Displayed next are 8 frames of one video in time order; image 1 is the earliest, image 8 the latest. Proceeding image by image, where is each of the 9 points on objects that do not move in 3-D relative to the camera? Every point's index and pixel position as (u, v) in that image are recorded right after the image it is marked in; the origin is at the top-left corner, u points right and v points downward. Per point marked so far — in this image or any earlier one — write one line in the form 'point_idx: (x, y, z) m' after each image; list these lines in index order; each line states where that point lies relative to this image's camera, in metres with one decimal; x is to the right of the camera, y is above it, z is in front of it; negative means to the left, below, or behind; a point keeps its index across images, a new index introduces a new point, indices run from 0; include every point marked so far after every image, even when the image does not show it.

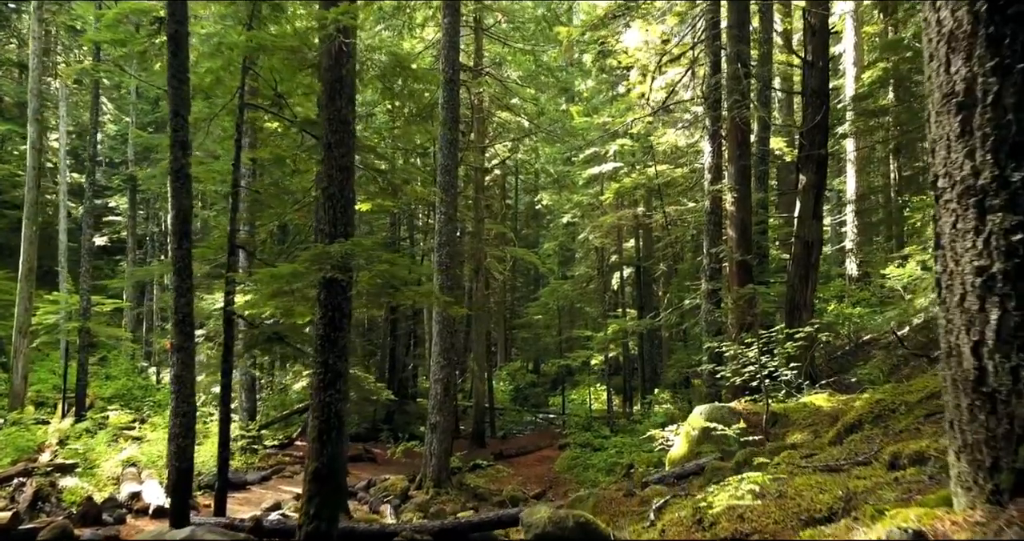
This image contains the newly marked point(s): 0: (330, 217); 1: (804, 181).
0: (-1.6, +0.5, +6.5) m
1: (+4.5, +1.4, +11.2) m
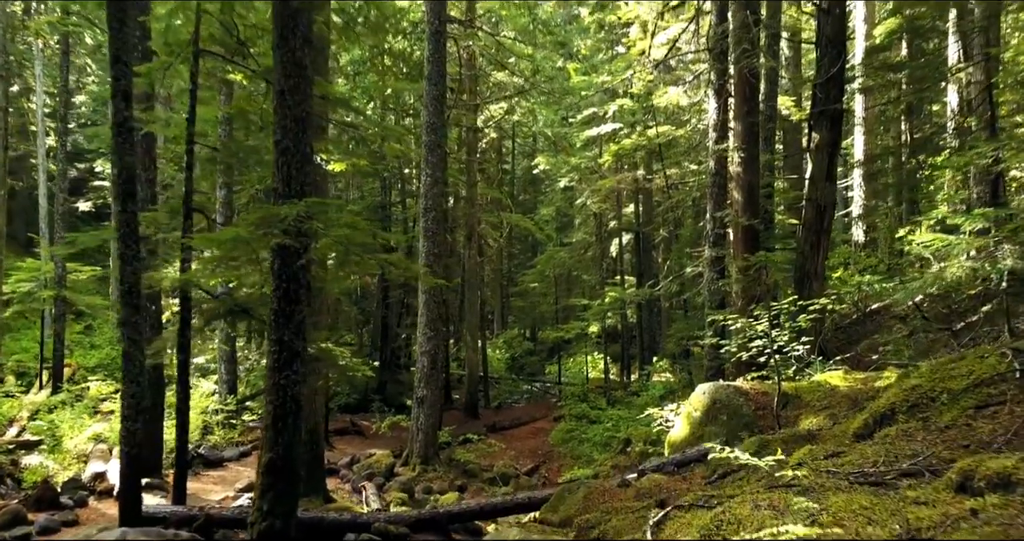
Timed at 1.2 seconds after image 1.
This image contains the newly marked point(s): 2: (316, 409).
0: (-1.8, +0.8, +5.7) m
1: (+4.4, +1.9, +10.3) m
2: (-2.6, -1.9, +9.7) m
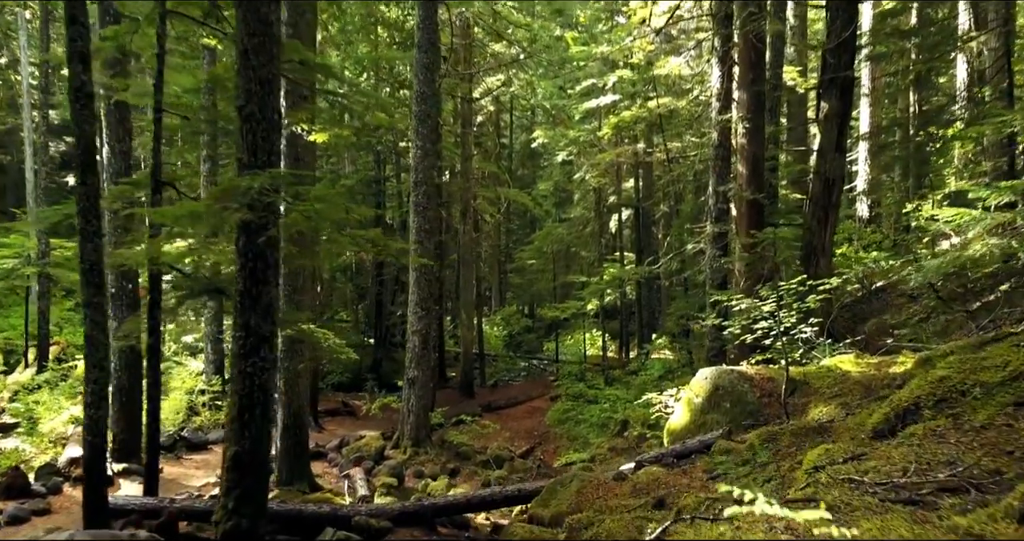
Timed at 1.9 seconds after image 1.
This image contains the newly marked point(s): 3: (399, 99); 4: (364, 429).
0: (-1.9, +0.9, +5.2) m
1: (+4.3, +2.2, +9.8) m
2: (-2.7, -1.6, +9.3) m
3: (-2.5, +3.8, +16.0) m
4: (-2.8, -3.0, +13.5) m
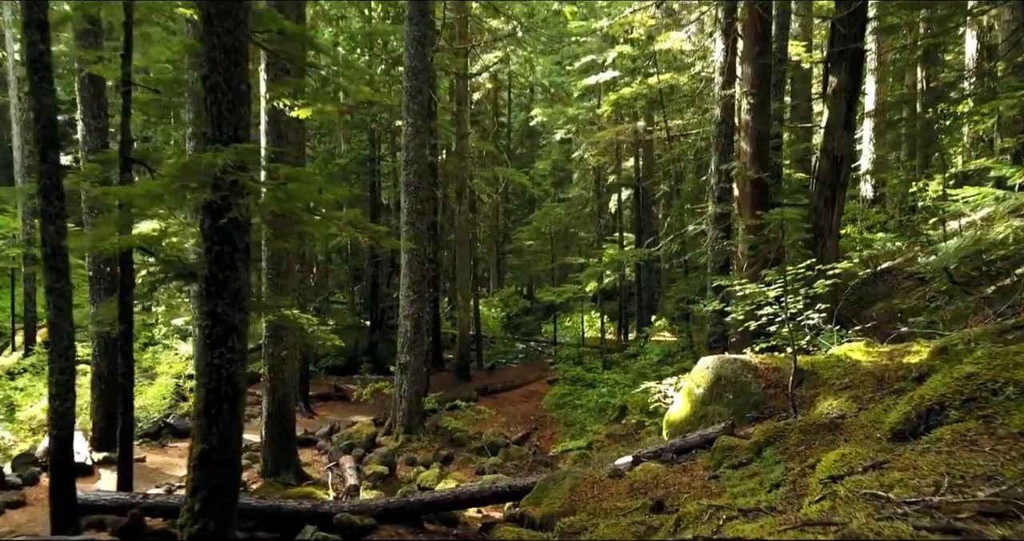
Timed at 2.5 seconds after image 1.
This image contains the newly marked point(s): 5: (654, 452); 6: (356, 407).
0: (-2.0, +1.0, +4.8) m
1: (+4.2, +2.4, +9.4) m
2: (-2.8, -1.4, +9.0) m
3: (-2.6, +4.2, +15.5) m
4: (-2.9, -2.7, +13.2) m
5: (+1.1, -1.4, +5.7) m
6: (-3.0, -2.6, +13.9) m
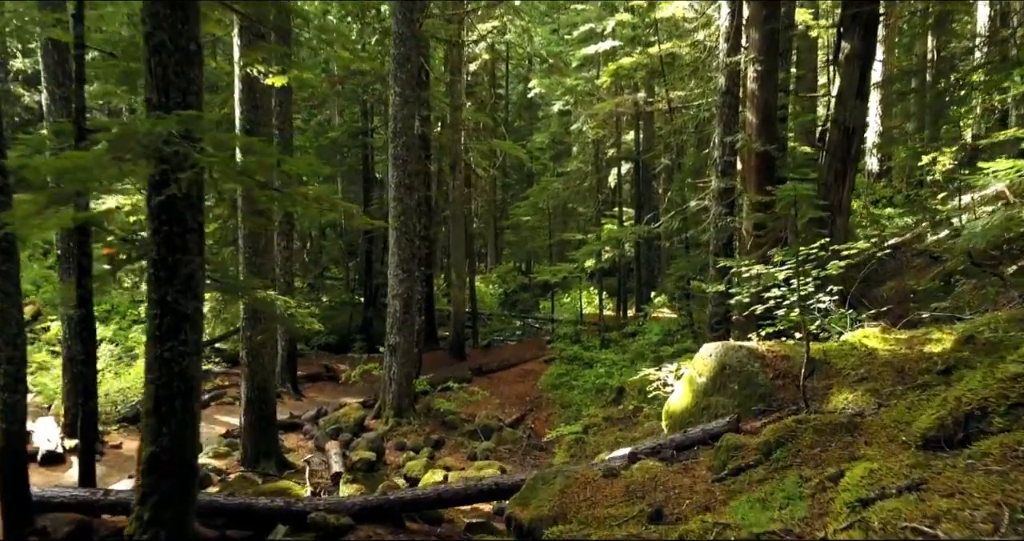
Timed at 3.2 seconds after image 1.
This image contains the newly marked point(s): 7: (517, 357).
0: (-2.1, +1.1, +4.2) m
1: (+4.1, +2.7, +8.8) m
2: (-2.9, -1.1, +8.5) m
3: (-2.7, +4.7, +14.8) m
4: (-3.0, -2.2, +12.8) m
5: (+1.0, -1.3, +5.3) m
6: (-3.1, -2.2, +13.5) m
7: (+0.1, -2.2, +18.0) m
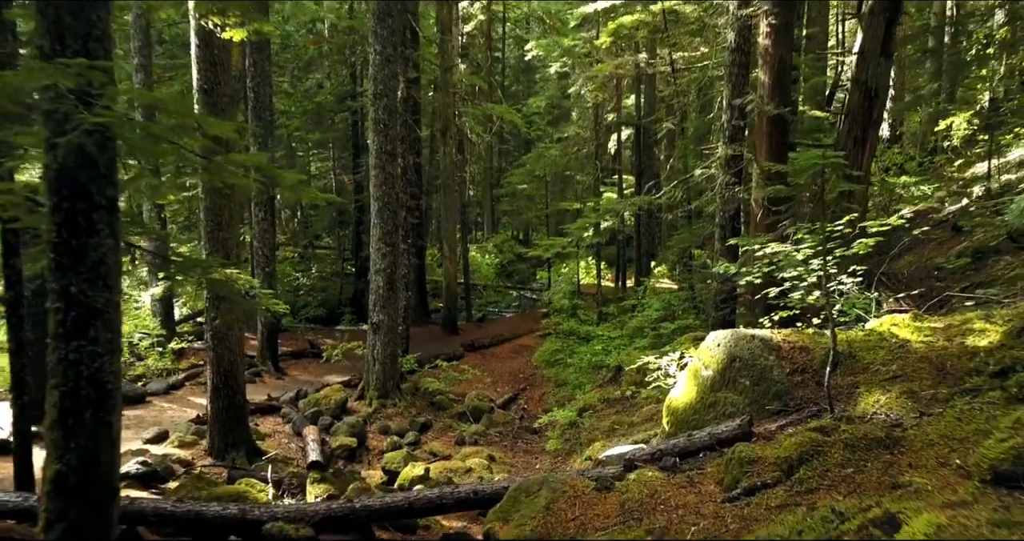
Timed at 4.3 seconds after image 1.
0: (-2.2, +1.2, +3.5) m
1: (+4.0, +3.0, +7.9) m
2: (-3.0, -0.8, +7.8) m
3: (-2.8, +5.2, +13.9) m
4: (-3.1, -1.8, +12.2) m
5: (+0.9, -1.2, +4.6) m
6: (-3.2, -1.7, +12.9) m
7: (0.0, -1.5, +17.4) m
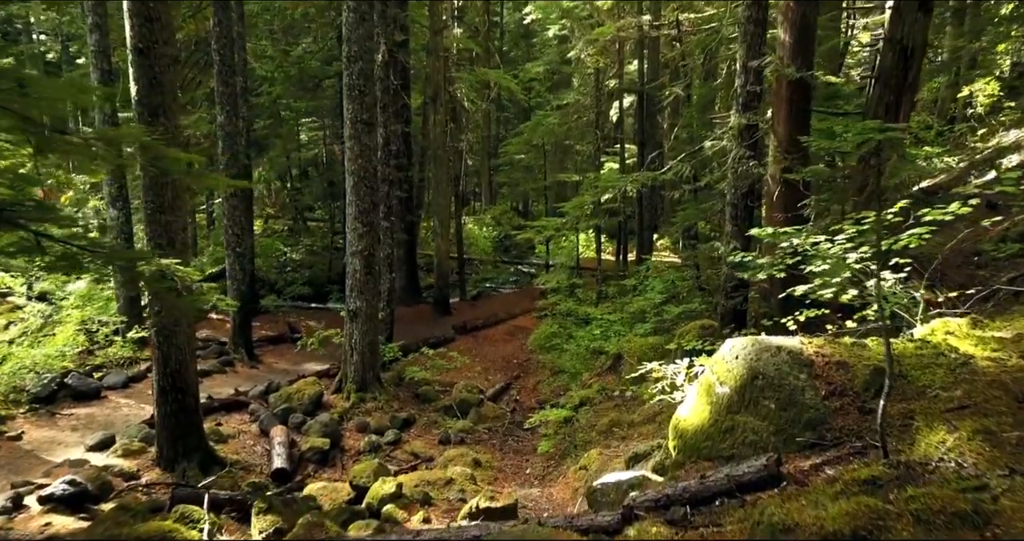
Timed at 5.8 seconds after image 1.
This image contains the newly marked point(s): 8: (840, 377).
0: (-2.4, +1.1, +2.5) m
1: (+3.8, +3.1, +6.9) m
2: (-3.1, -0.7, +7.0) m
3: (-3.0, +5.6, +12.7) m
4: (-3.2, -1.5, +11.3) m
5: (+0.8, -1.2, +3.8) m
6: (-3.4, -1.4, +12.0) m
7: (-0.1, -0.9, +16.5) m
8: (+1.9, -0.6, +4.1) m
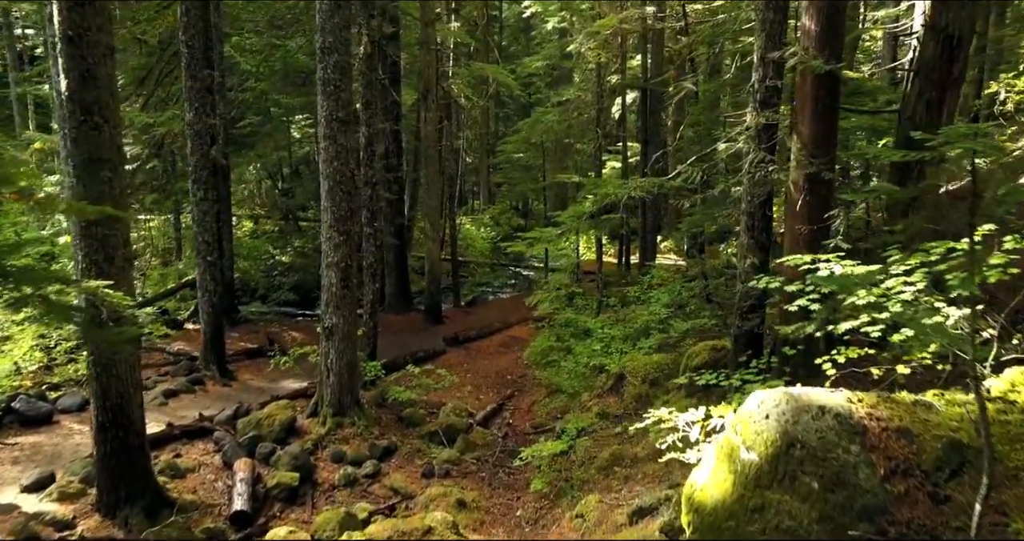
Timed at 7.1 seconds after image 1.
0: (-2.5, +0.9, +1.6) m
1: (+3.7, +2.9, +6.0) m
2: (-3.3, -0.9, +6.1) m
3: (-3.0, +5.5, +11.9) m
4: (-3.3, -1.6, +10.5) m
5: (+0.6, -1.4, +2.9) m
6: (-3.5, -1.5, +11.2) m
7: (-0.2, -1.1, +15.6) m
8: (+1.8, -0.8, +3.3) m
